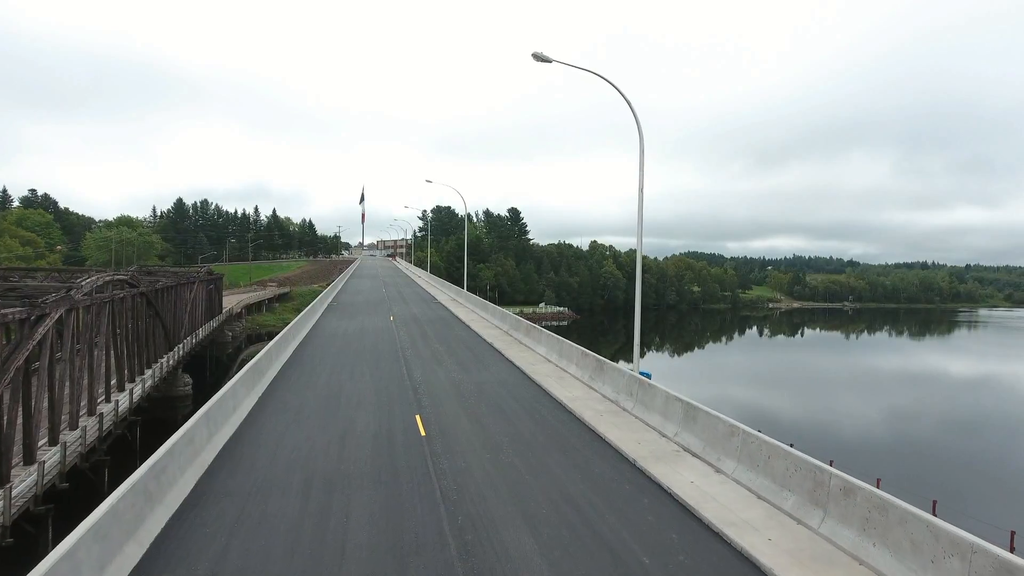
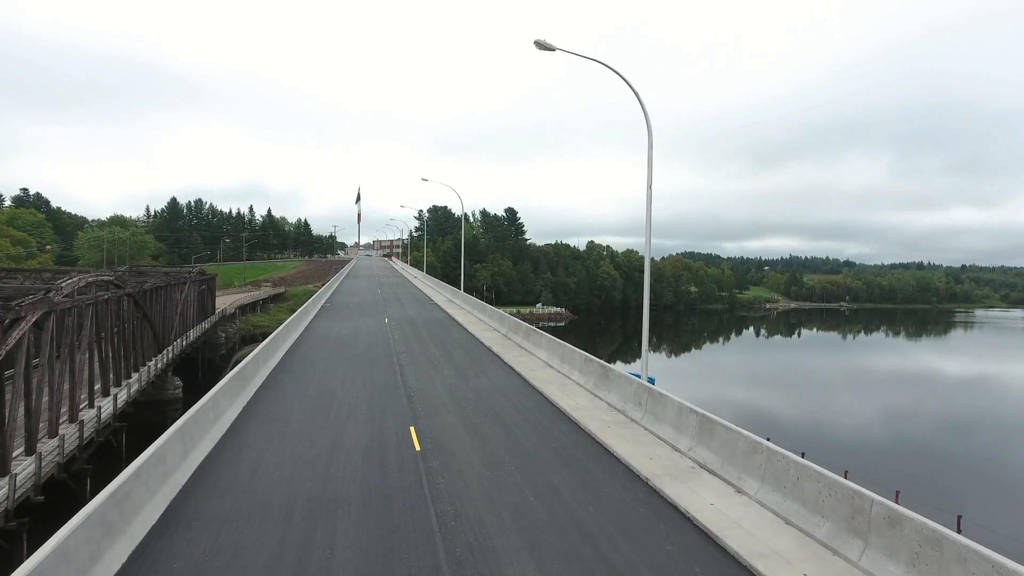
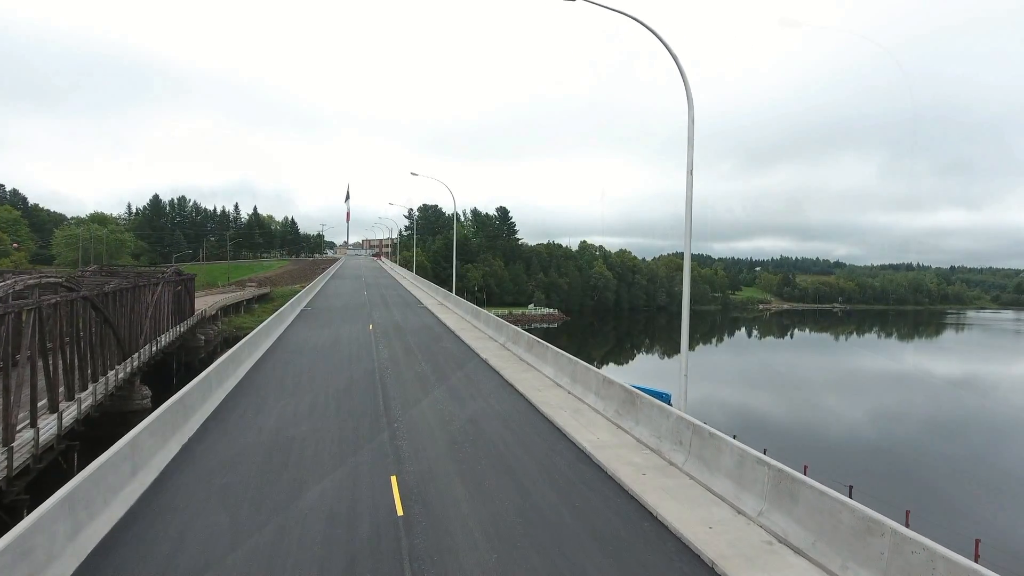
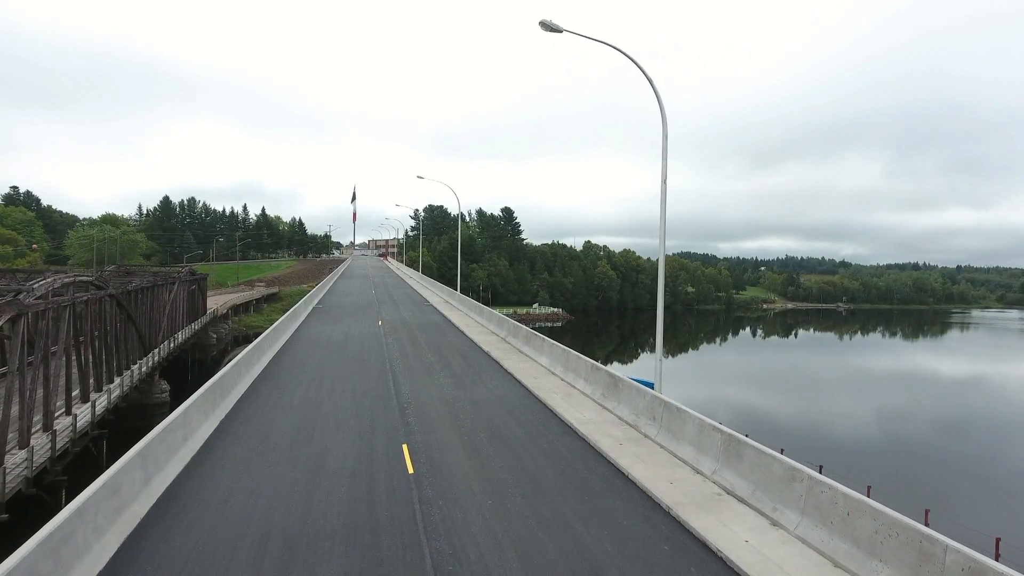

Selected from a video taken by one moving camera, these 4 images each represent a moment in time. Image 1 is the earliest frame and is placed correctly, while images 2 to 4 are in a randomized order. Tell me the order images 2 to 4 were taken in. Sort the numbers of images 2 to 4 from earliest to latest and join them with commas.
2, 4, 3
